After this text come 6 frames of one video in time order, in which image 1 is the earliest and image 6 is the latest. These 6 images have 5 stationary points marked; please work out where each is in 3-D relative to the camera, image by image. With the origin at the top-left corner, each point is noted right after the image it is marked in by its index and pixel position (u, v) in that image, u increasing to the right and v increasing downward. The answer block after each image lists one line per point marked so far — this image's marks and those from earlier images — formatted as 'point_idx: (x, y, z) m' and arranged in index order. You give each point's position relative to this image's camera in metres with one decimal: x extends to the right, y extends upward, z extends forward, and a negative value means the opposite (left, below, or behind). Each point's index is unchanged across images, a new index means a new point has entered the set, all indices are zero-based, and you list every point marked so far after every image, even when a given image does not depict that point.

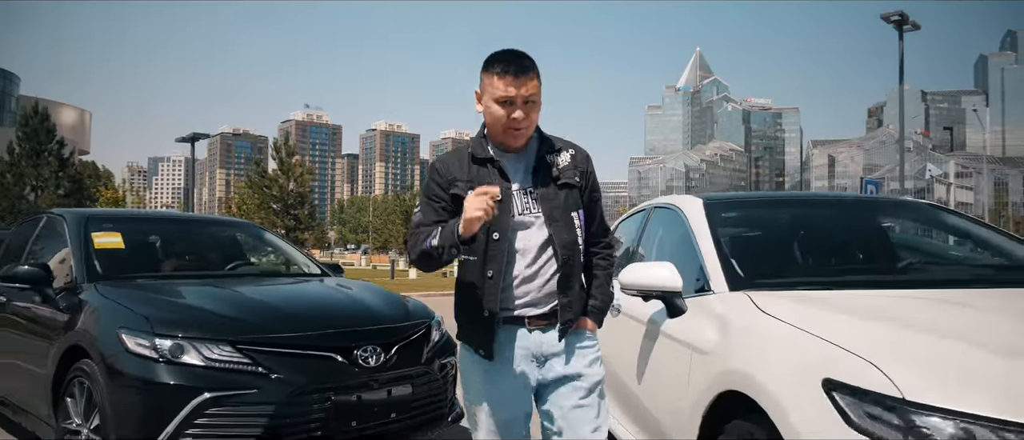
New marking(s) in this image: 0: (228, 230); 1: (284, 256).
0: (-2.3, 0.0, +6.2) m
1: (-1.8, -0.2, +6.1) m
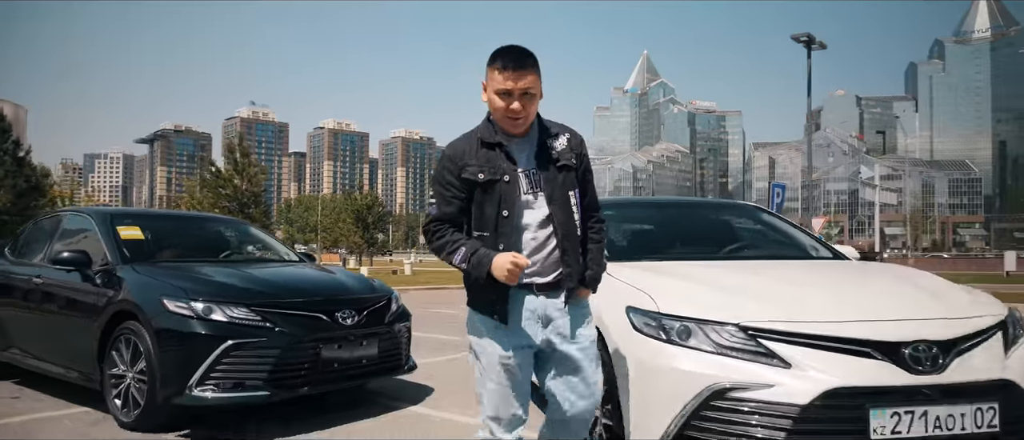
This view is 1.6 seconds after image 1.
0: (-2.8, 0.0, +6.7) m
1: (-2.3, -0.2, +6.7) m
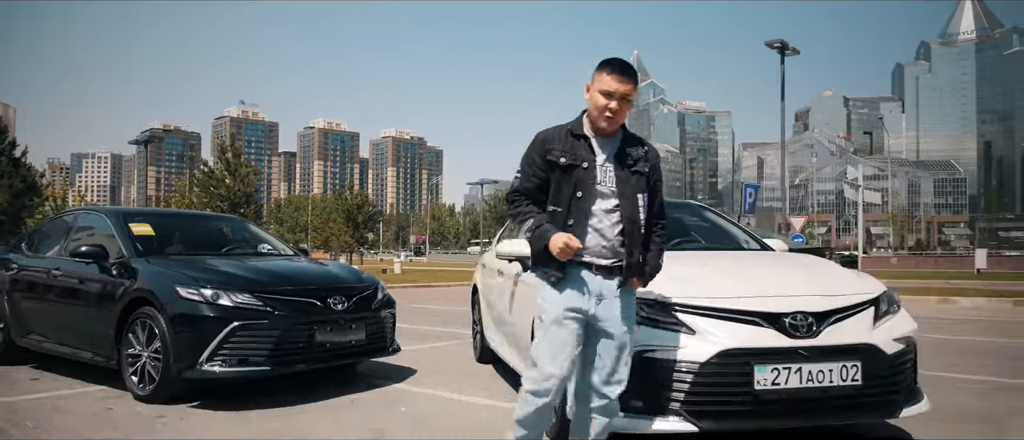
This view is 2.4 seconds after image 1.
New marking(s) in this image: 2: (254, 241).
0: (-3.0, 0.0, +7.1) m
1: (-2.5, -0.2, +7.0) m
2: (-2.5, -0.2, +6.8) m
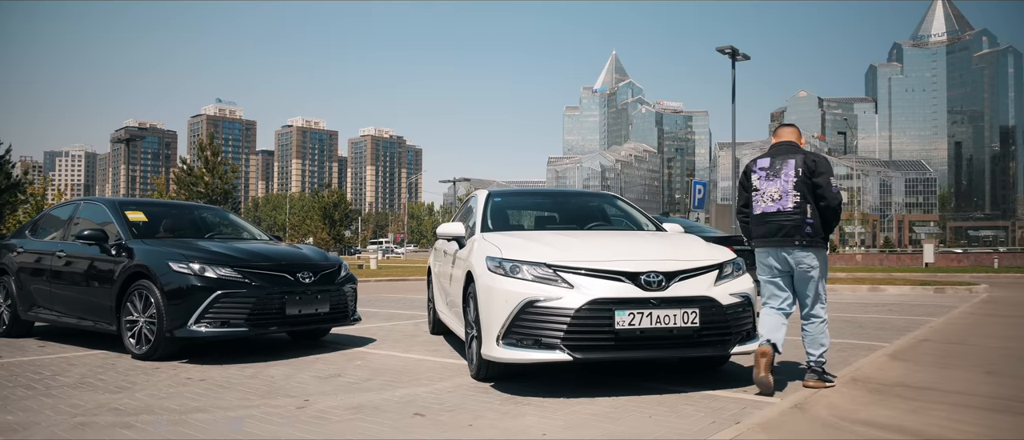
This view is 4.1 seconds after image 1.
0: (-3.4, +0.1, +7.6) m
1: (-2.9, -0.1, +7.6) m
2: (-2.9, -0.1, +7.3) m
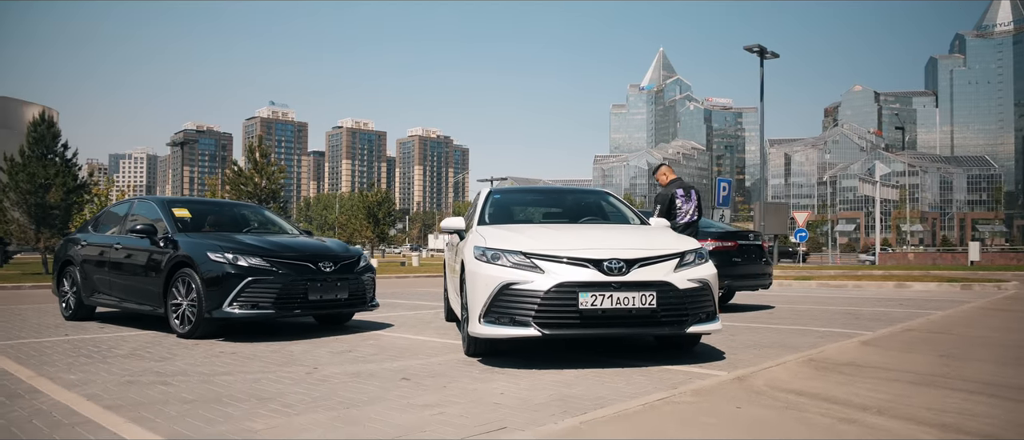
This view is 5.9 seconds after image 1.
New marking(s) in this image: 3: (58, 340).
0: (-3.1, +0.1, +8.1) m
1: (-2.6, -0.1, +8.1) m
2: (-2.7, -0.1, +7.8) m
3: (-4.0, -1.0, +6.1) m
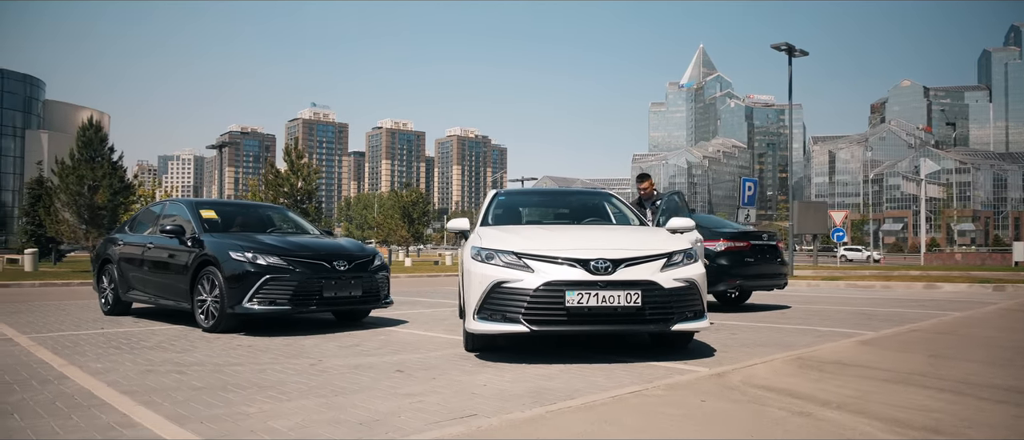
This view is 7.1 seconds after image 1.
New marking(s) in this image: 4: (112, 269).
0: (-2.9, +0.1, +8.5) m
1: (-2.4, -0.1, +8.4) m
2: (-2.4, -0.1, +8.1) m
3: (-3.8, -1.0, +6.5) m
4: (-4.7, -0.6, +8.5) m
